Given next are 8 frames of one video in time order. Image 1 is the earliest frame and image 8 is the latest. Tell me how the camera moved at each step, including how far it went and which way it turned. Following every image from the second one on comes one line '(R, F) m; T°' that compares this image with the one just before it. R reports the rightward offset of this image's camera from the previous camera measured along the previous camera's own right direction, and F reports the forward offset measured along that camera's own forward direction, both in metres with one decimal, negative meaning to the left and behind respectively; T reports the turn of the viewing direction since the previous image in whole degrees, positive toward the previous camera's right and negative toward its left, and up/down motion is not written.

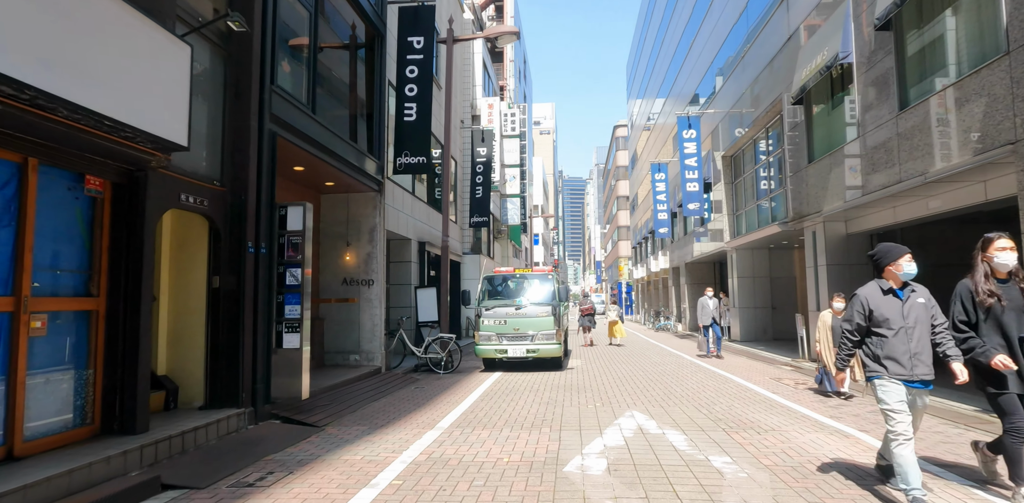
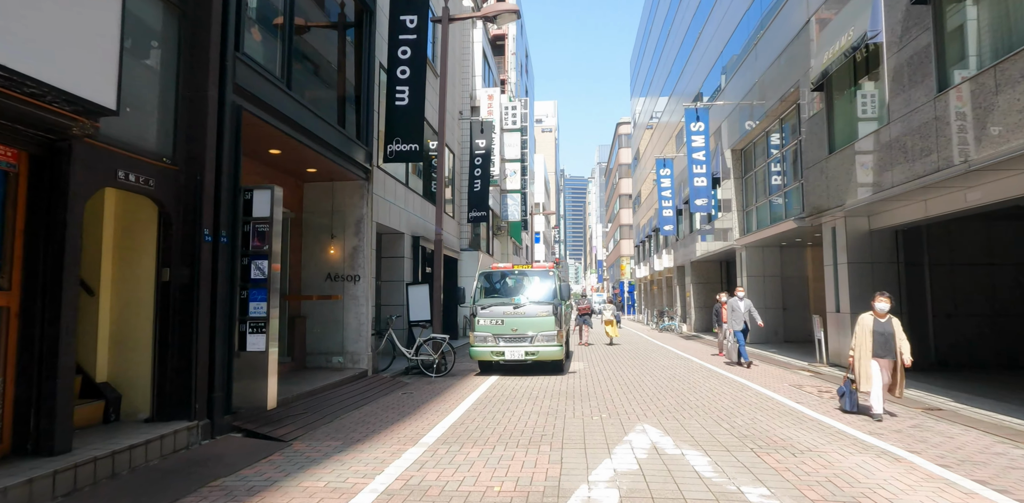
(+0.1, +0.9) m; 0°
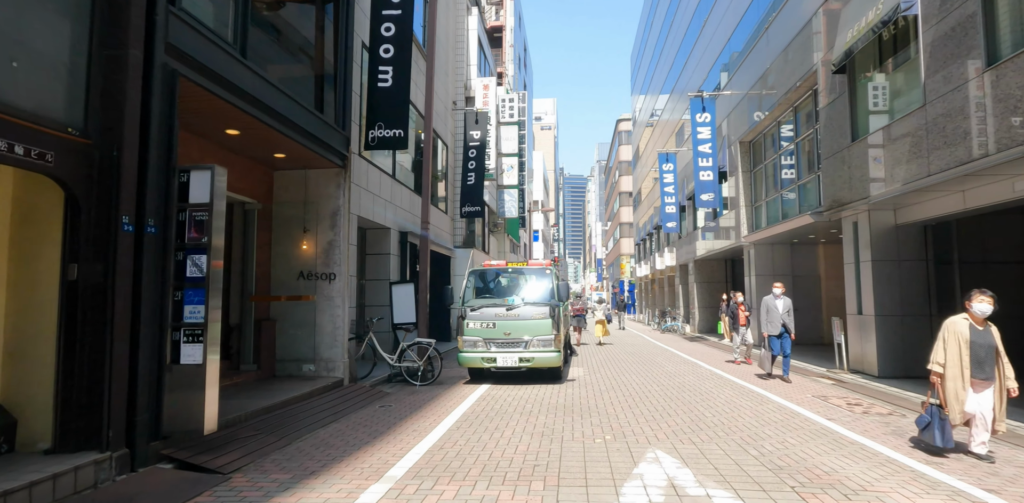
(+0.1, +1.0) m; 0°
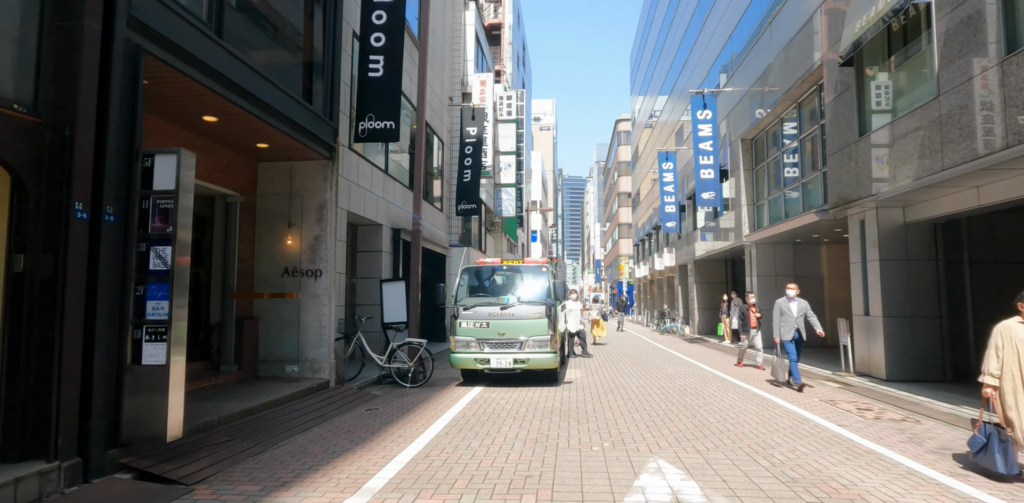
(+0.1, +0.4) m; 0°
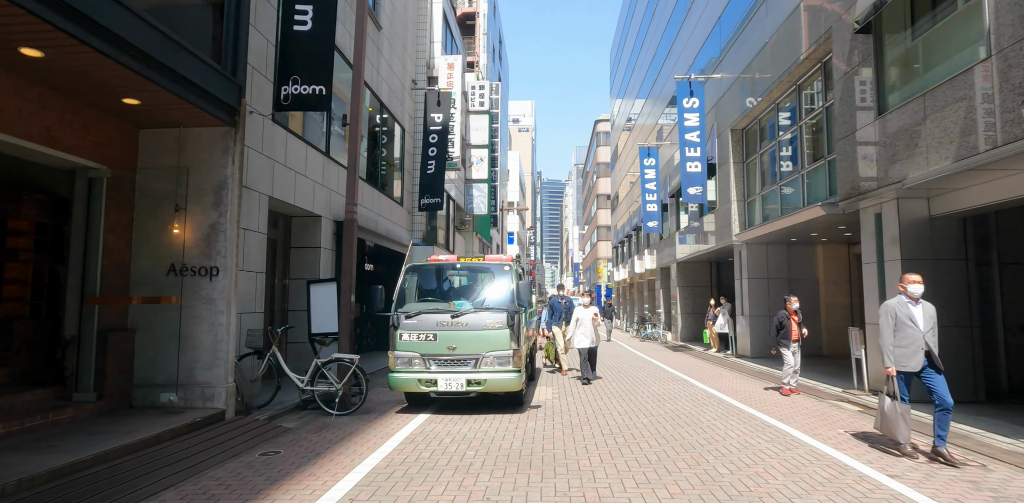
(+0.4, +1.9) m; +2°
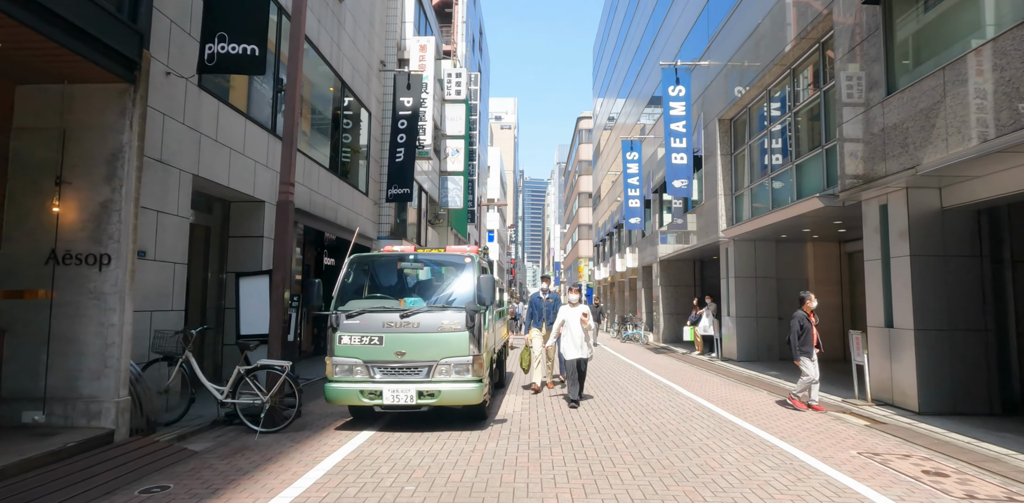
(+0.3, +1.1) m; +2°
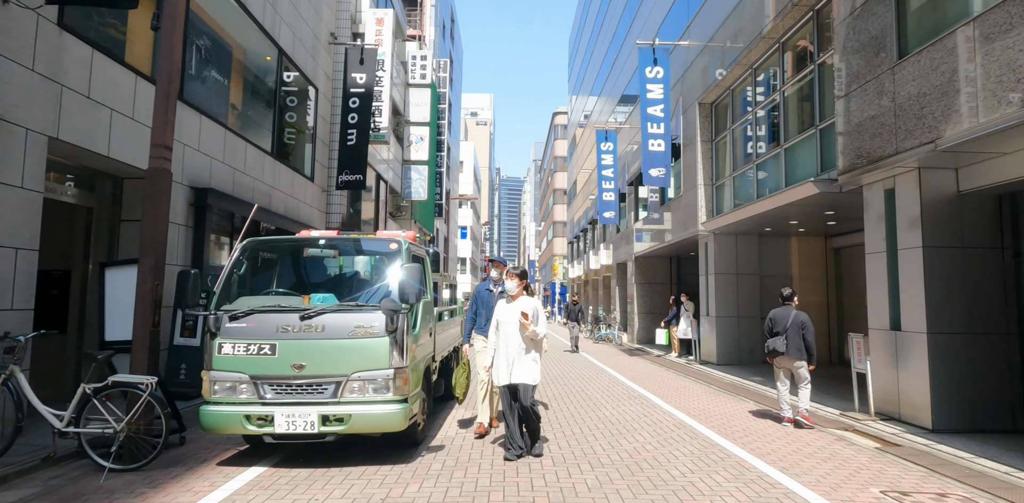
(+0.4, +1.4) m; +3°
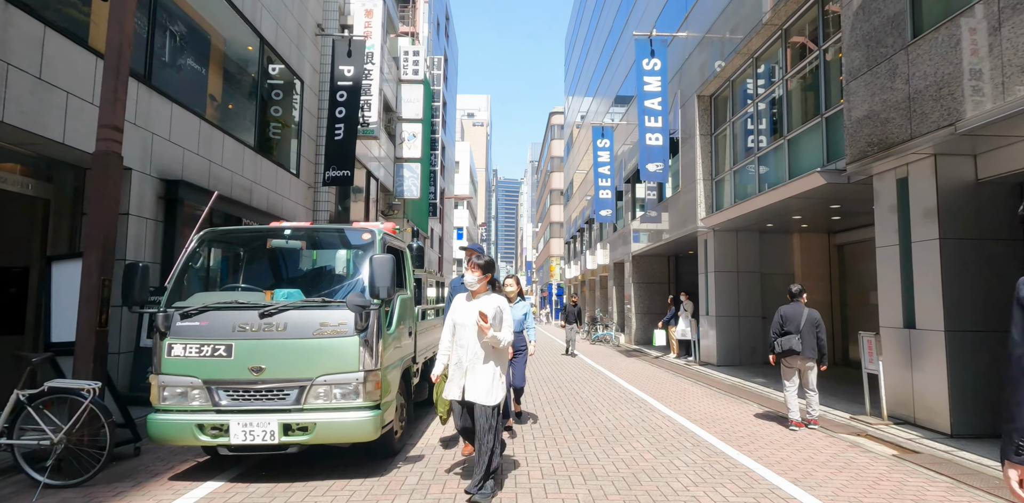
(+0.1, +0.5) m; 0°
